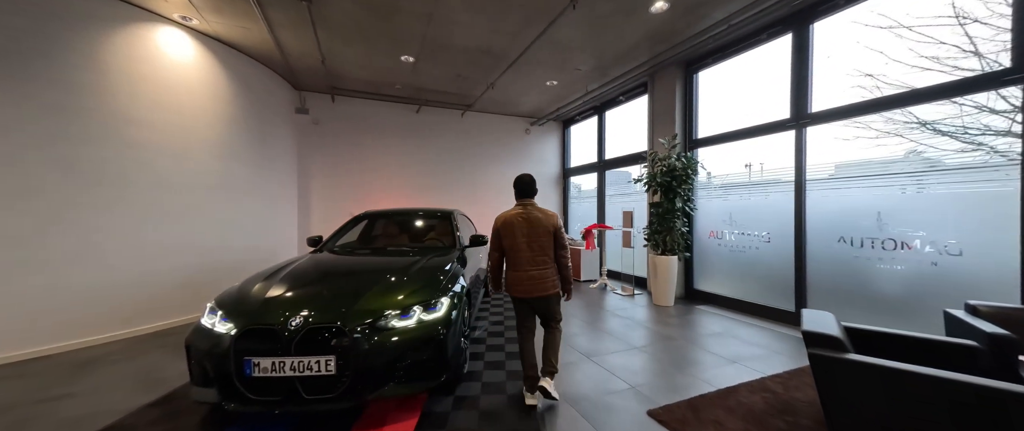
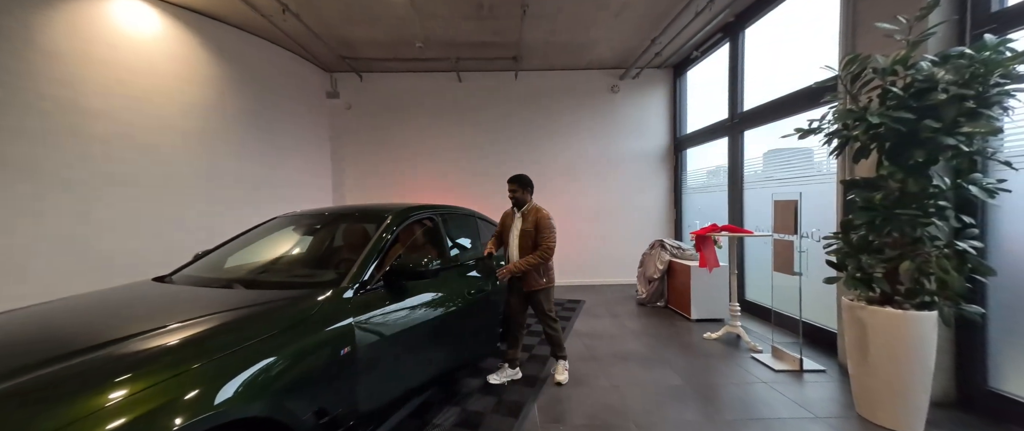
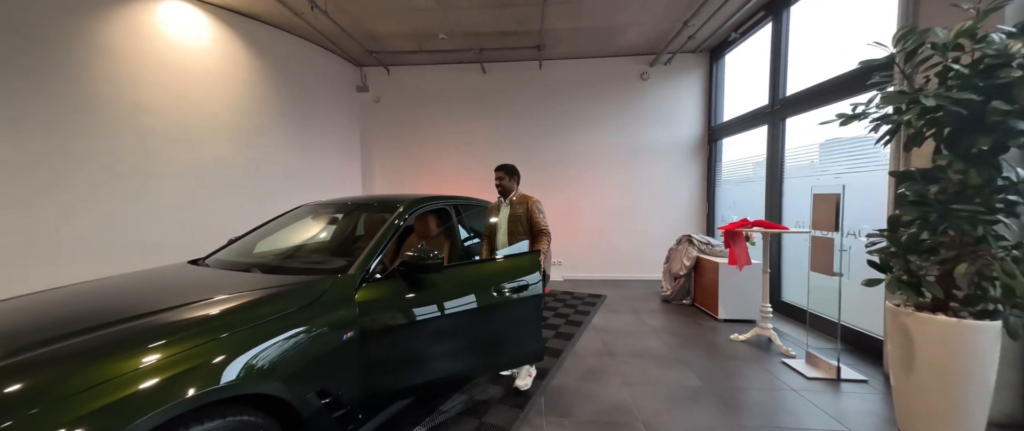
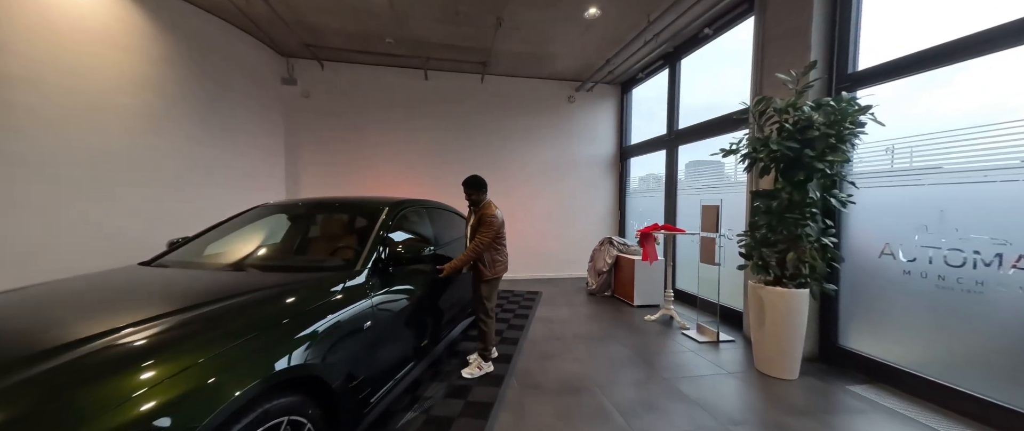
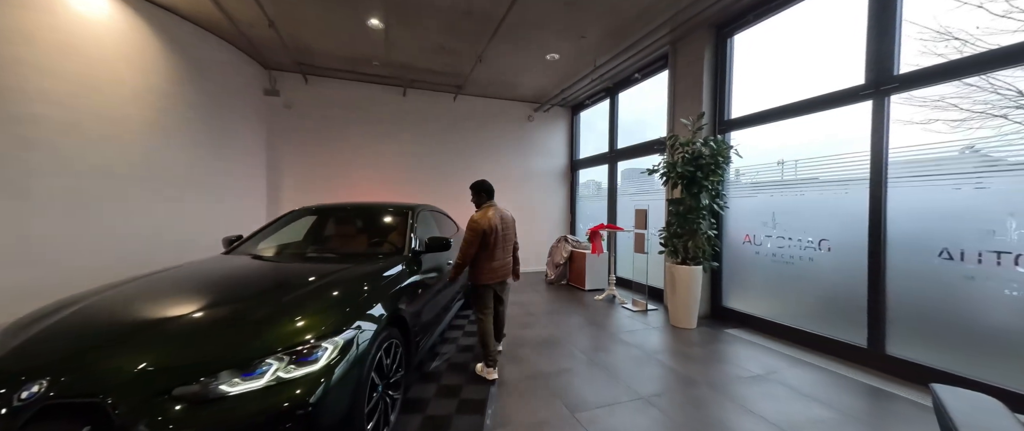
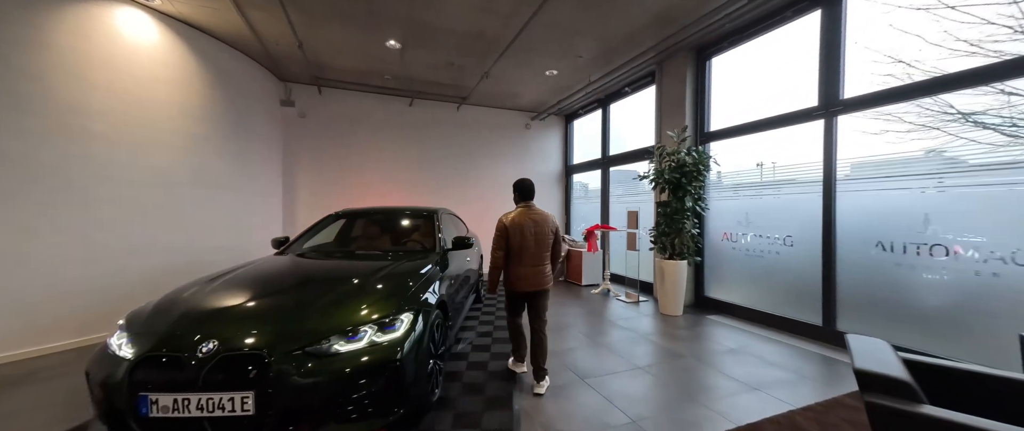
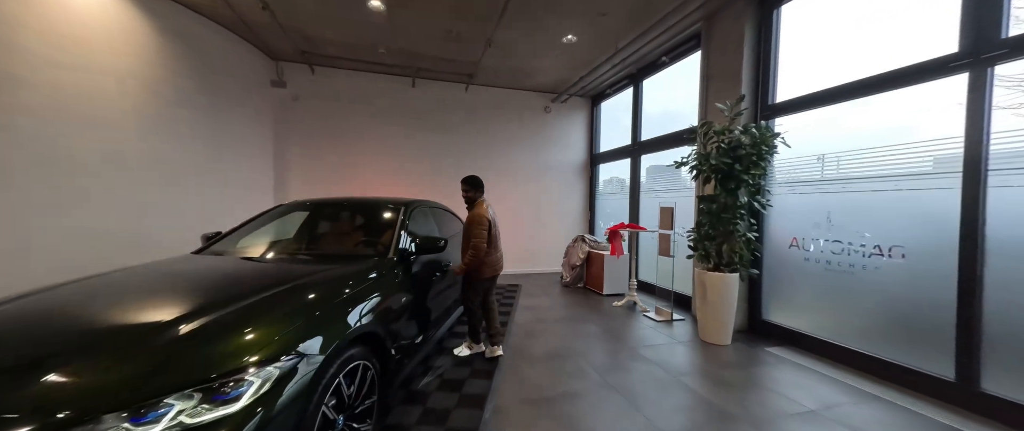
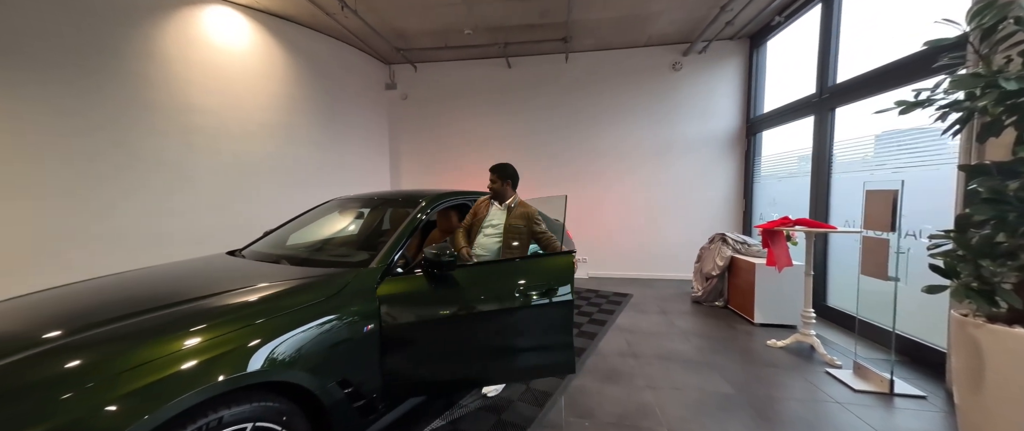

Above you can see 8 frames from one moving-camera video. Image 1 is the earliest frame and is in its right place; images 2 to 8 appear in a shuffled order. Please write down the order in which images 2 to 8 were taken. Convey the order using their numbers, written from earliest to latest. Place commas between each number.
6, 5, 7, 4, 2, 3, 8
